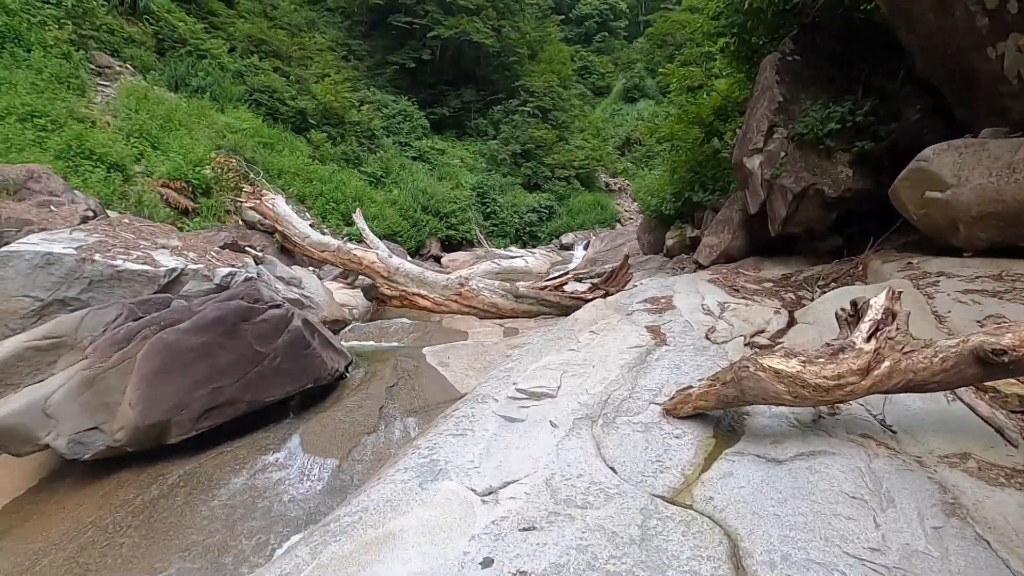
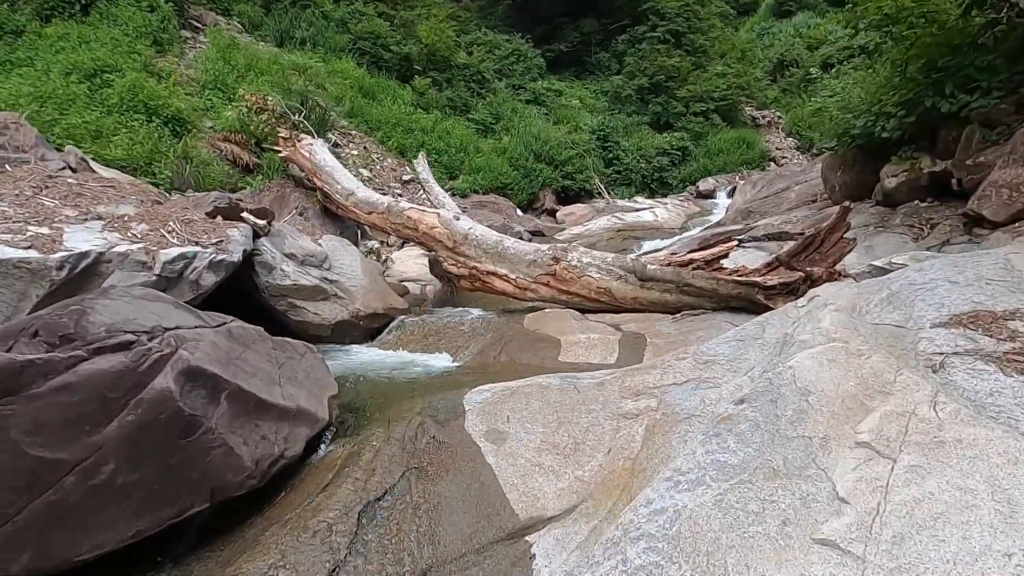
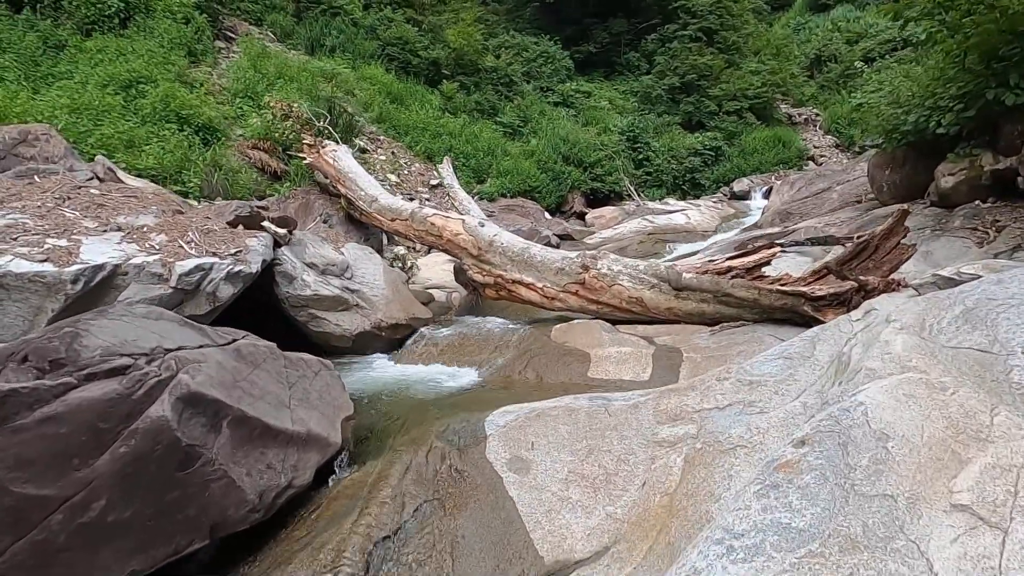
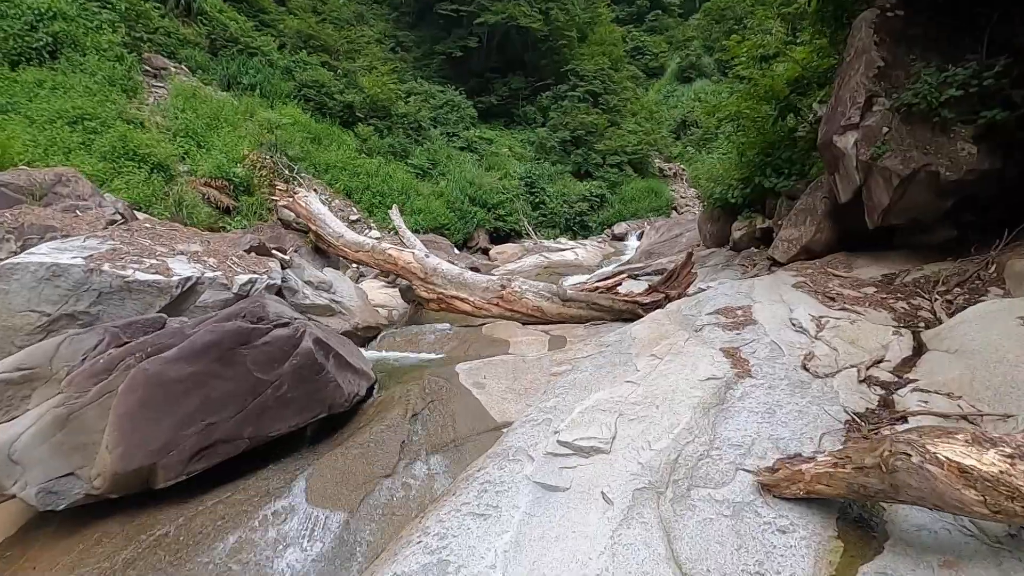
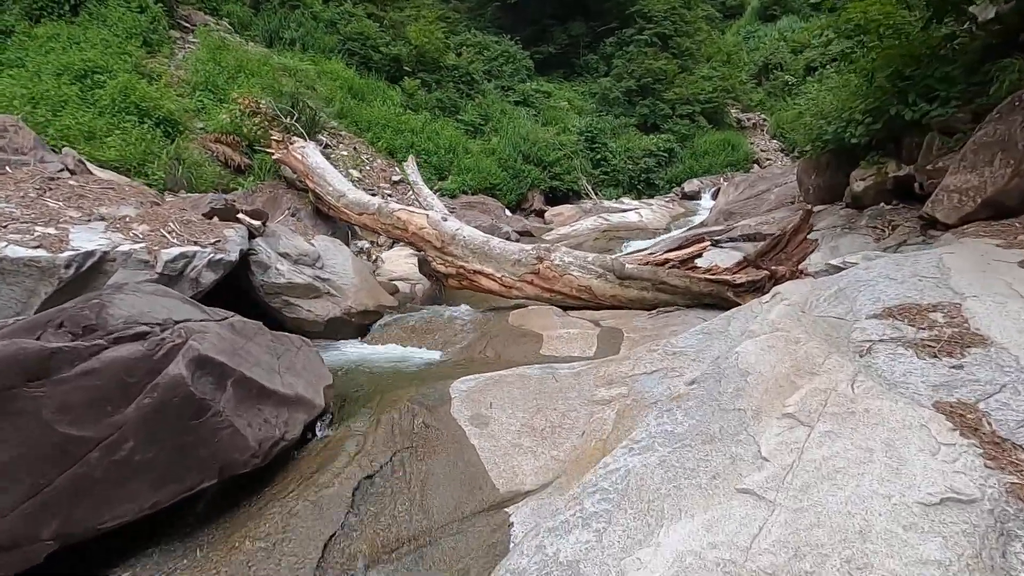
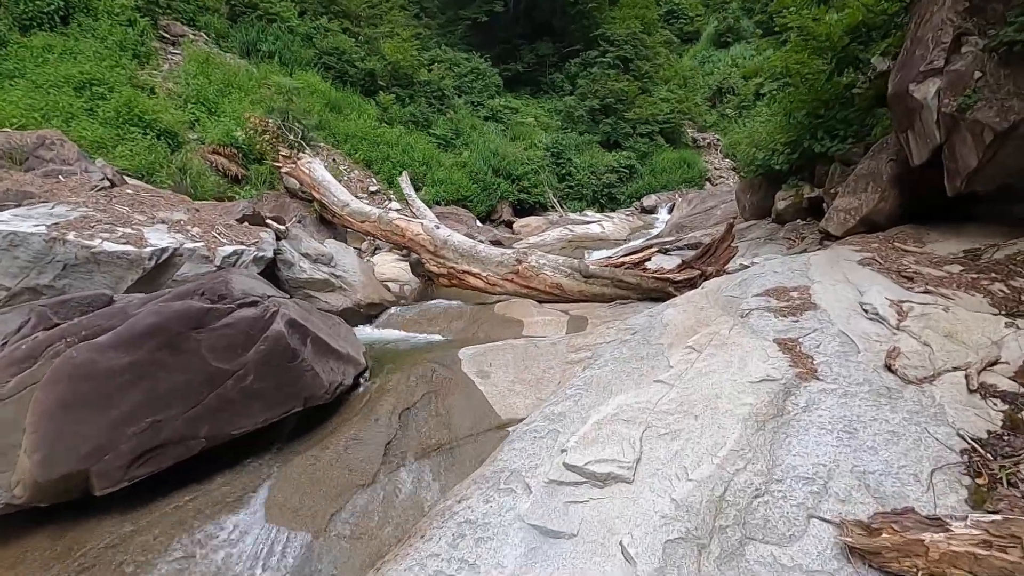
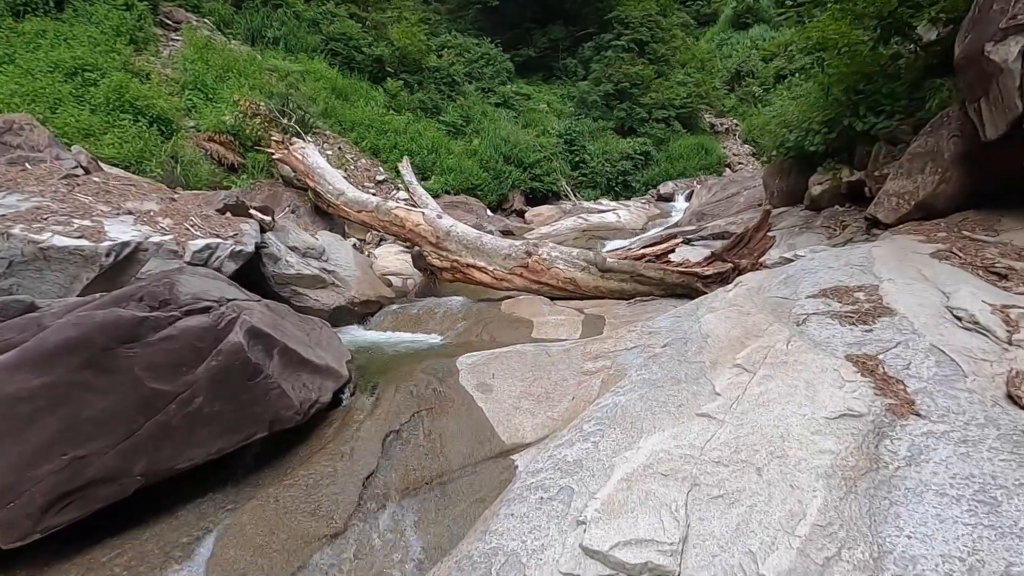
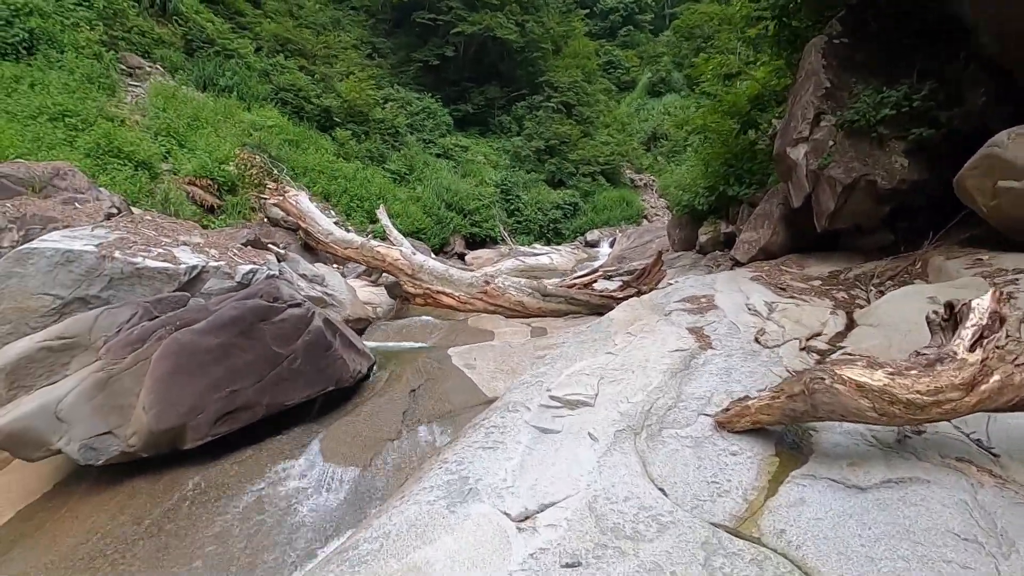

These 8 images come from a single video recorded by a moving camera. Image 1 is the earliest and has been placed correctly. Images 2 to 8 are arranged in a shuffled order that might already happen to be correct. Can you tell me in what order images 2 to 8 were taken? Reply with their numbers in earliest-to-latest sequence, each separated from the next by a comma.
8, 4, 6, 7, 5, 2, 3
